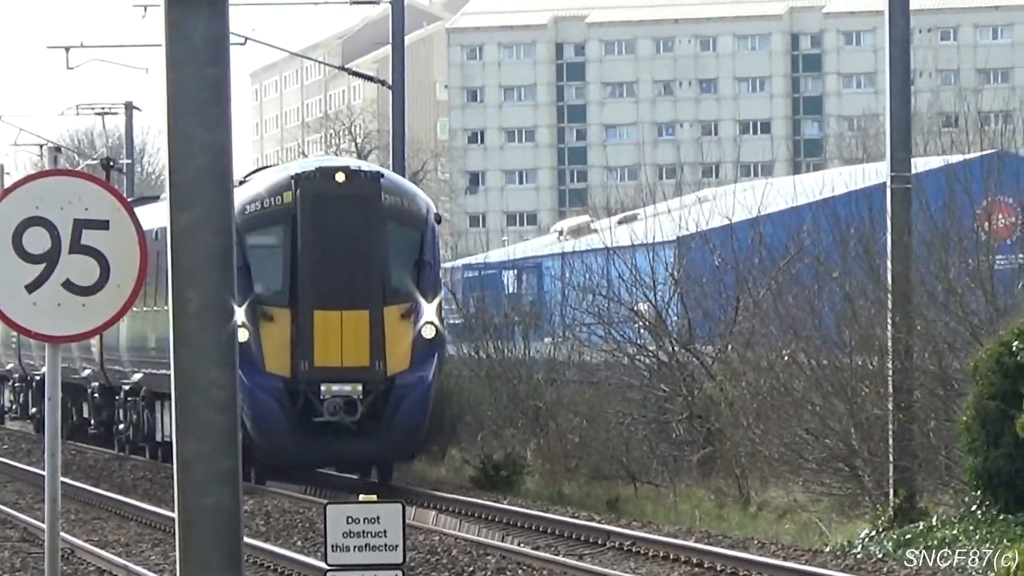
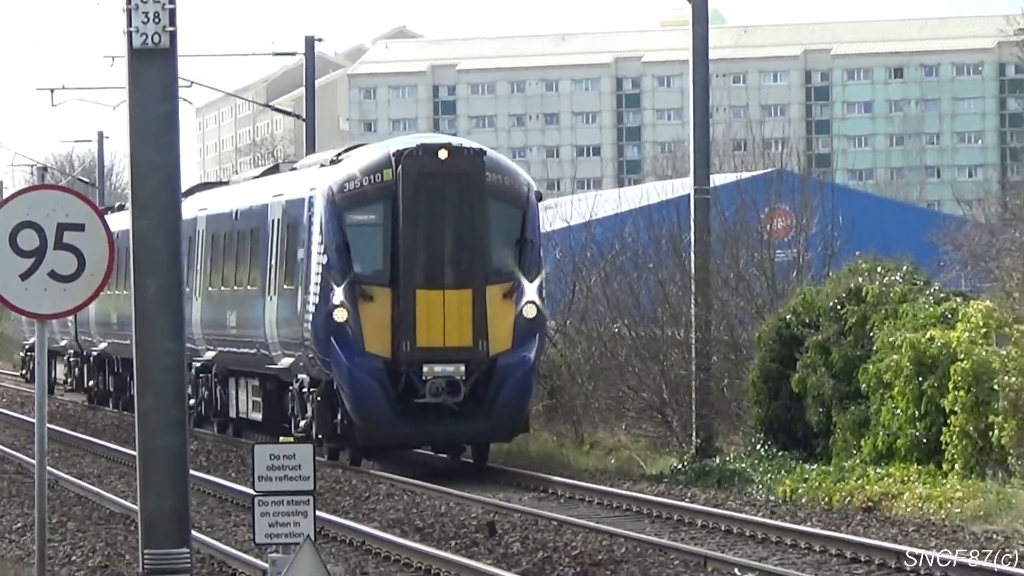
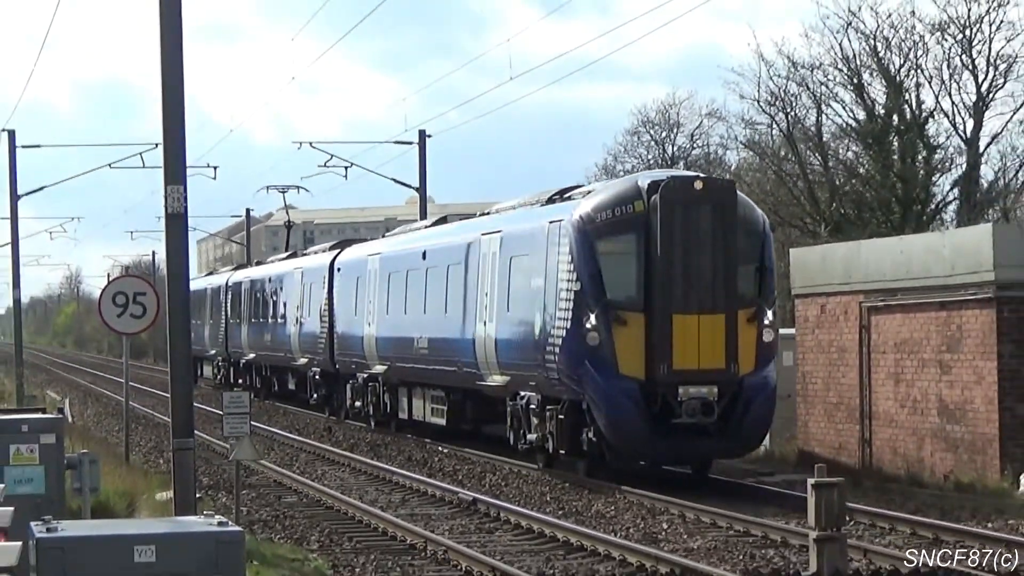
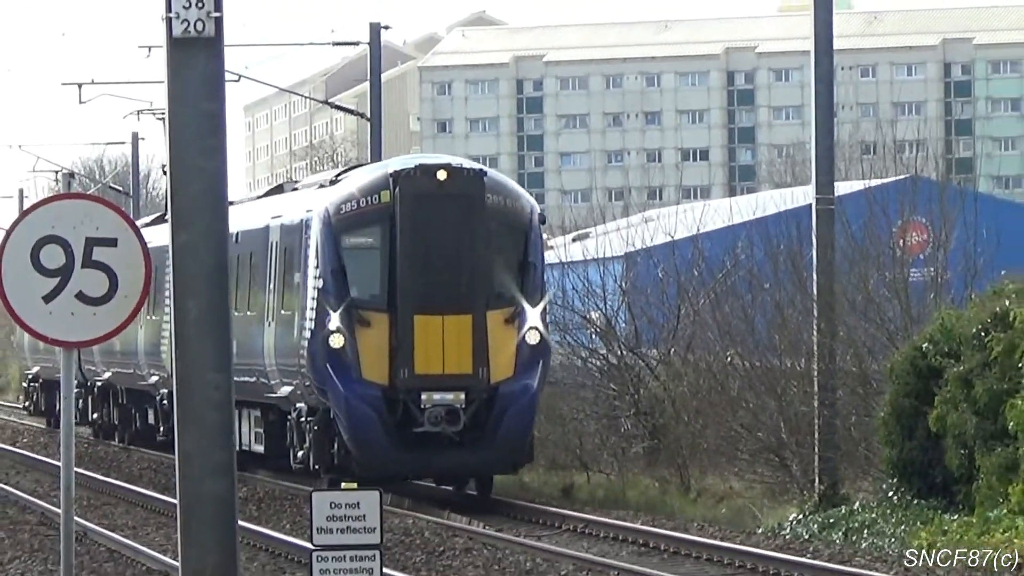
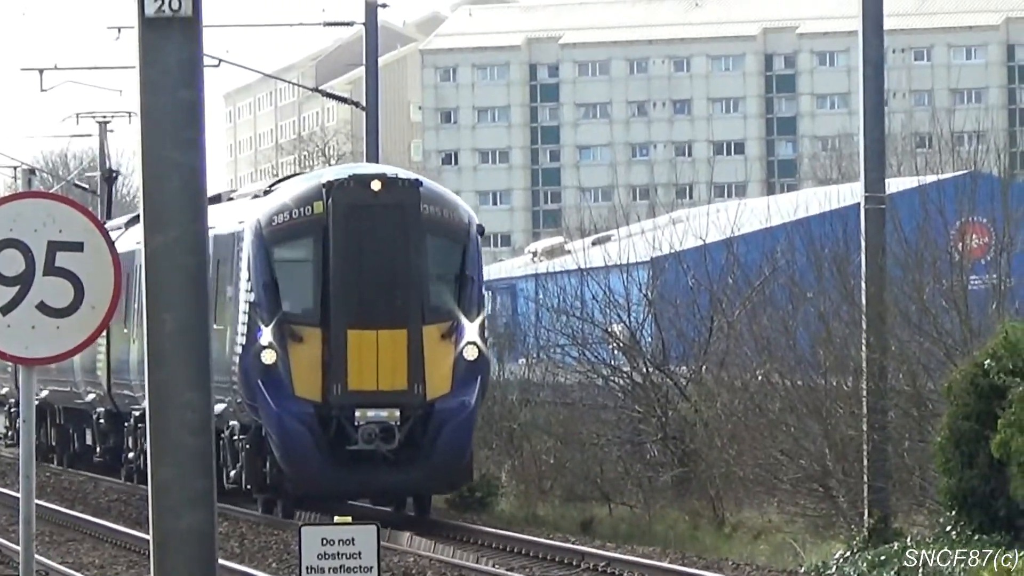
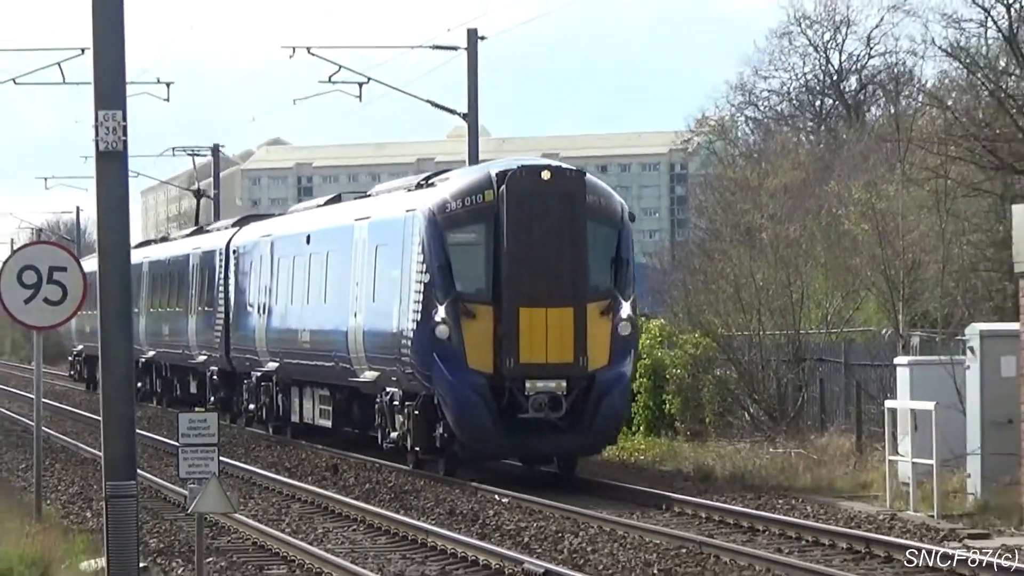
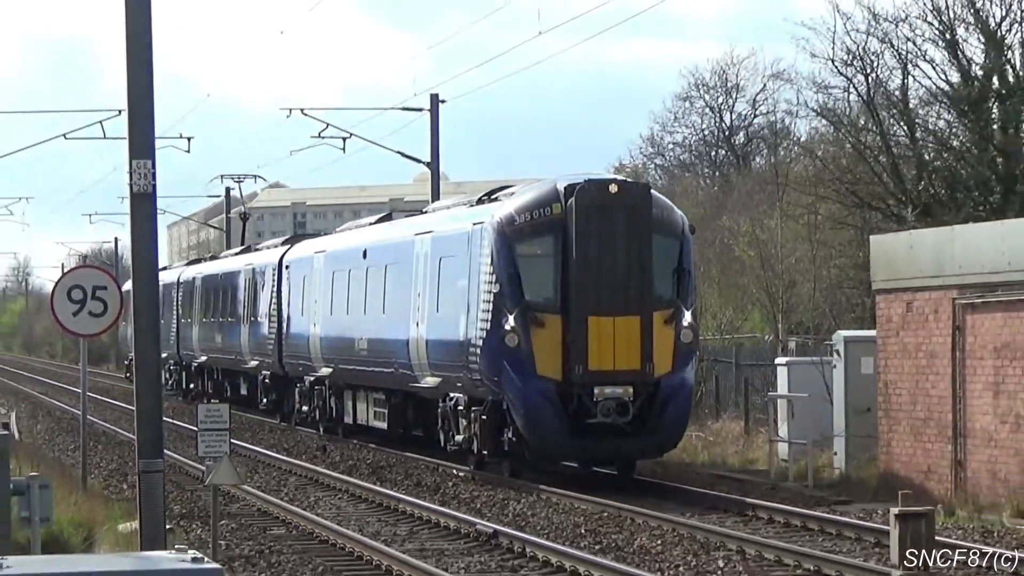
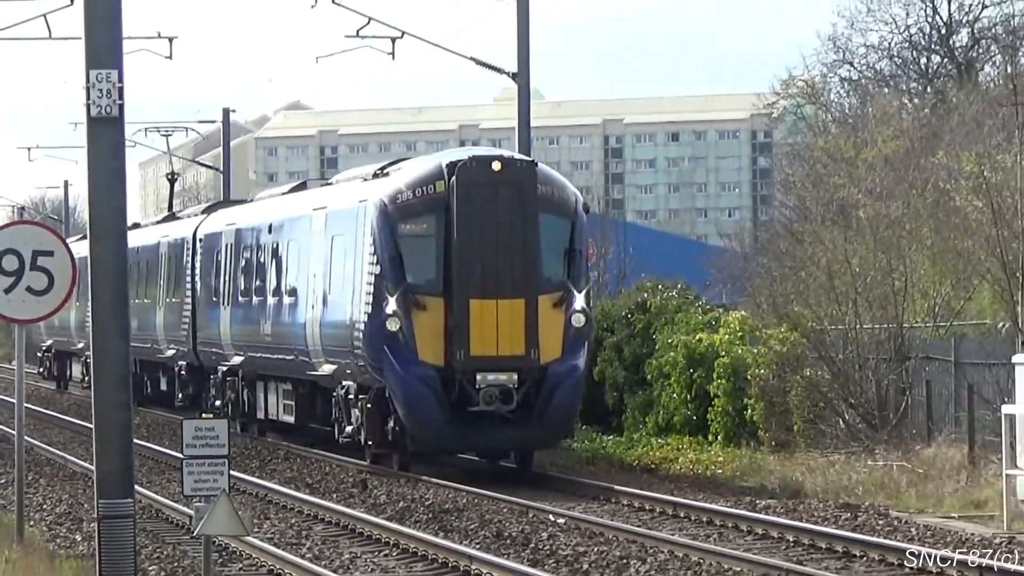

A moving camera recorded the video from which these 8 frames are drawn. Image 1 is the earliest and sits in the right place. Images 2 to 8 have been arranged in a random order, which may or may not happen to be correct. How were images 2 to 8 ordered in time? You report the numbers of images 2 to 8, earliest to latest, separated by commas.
5, 4, 2, 8, 6, 7, 3
